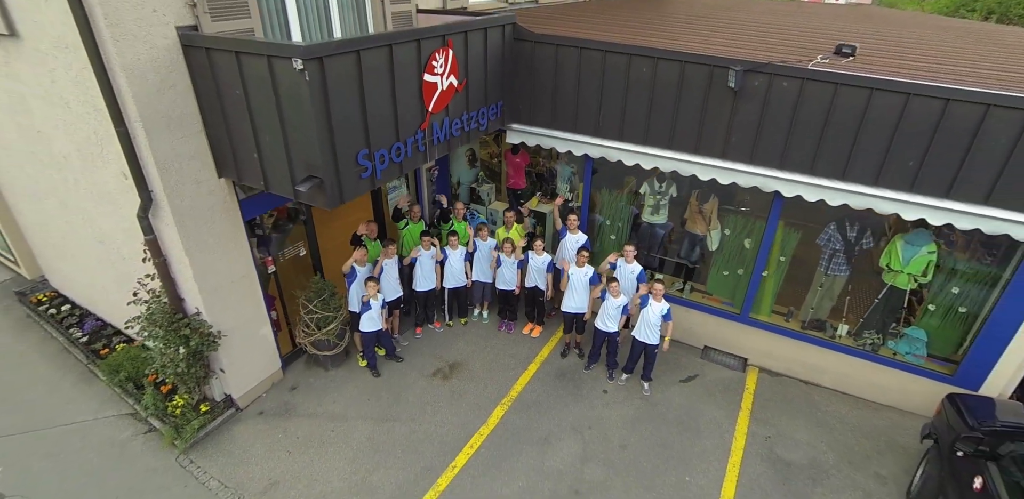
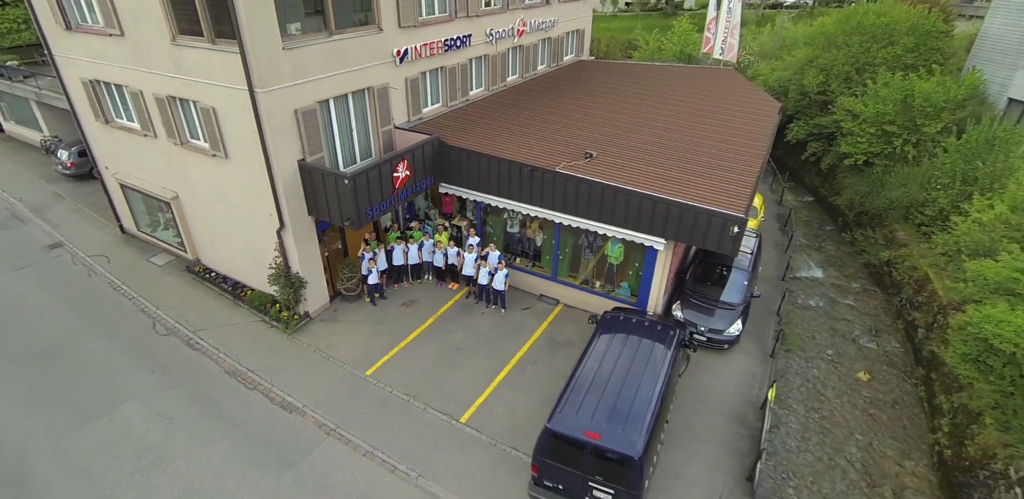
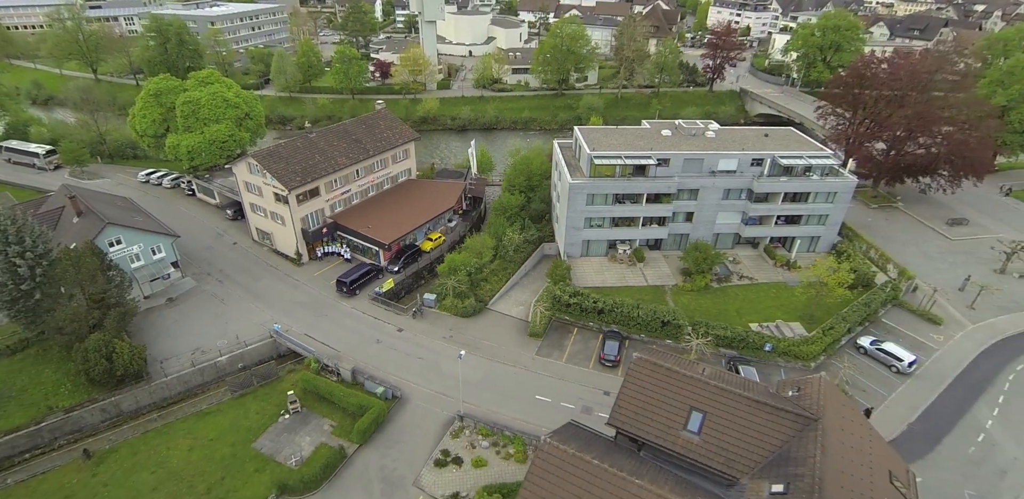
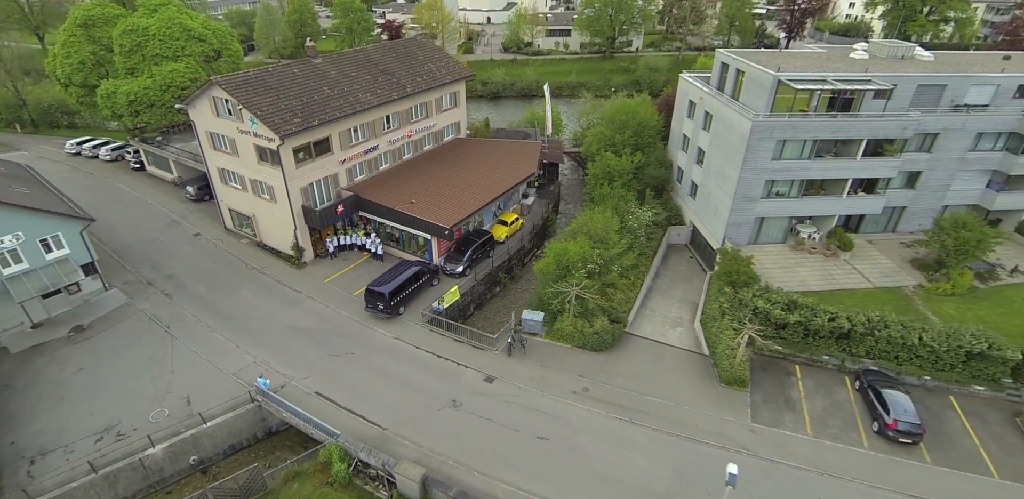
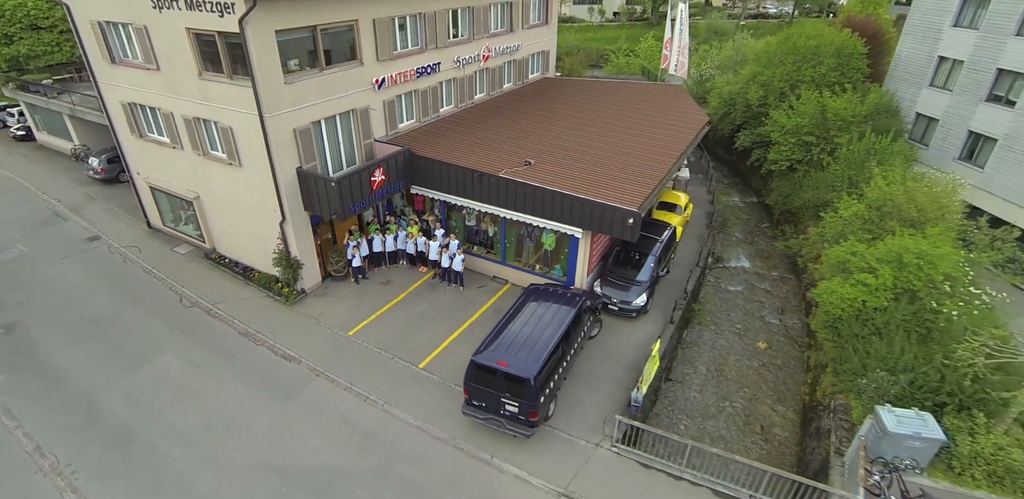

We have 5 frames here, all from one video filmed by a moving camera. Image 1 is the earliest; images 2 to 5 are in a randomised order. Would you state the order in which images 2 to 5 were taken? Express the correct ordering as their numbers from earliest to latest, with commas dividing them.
2, 5, 4, 3
